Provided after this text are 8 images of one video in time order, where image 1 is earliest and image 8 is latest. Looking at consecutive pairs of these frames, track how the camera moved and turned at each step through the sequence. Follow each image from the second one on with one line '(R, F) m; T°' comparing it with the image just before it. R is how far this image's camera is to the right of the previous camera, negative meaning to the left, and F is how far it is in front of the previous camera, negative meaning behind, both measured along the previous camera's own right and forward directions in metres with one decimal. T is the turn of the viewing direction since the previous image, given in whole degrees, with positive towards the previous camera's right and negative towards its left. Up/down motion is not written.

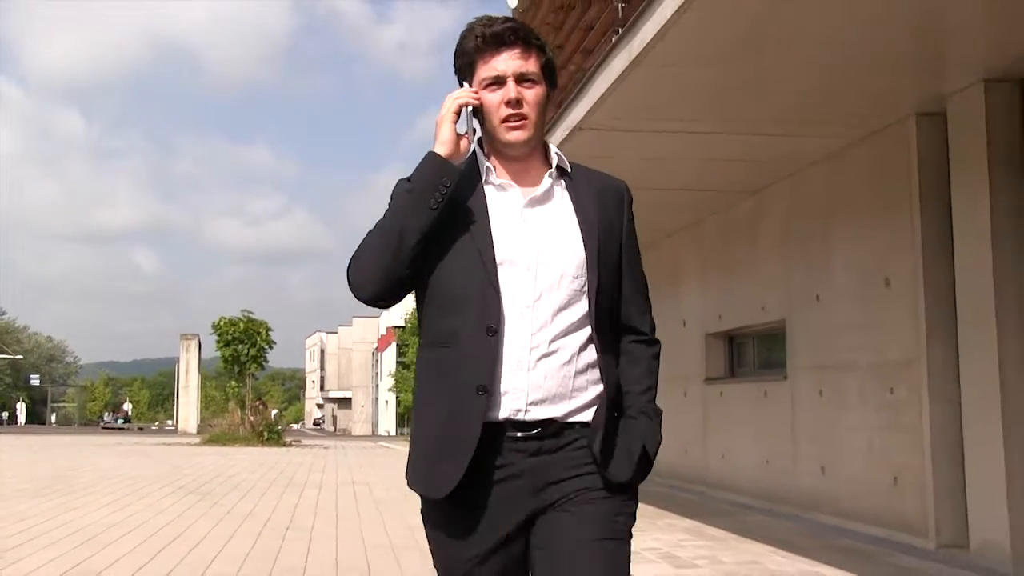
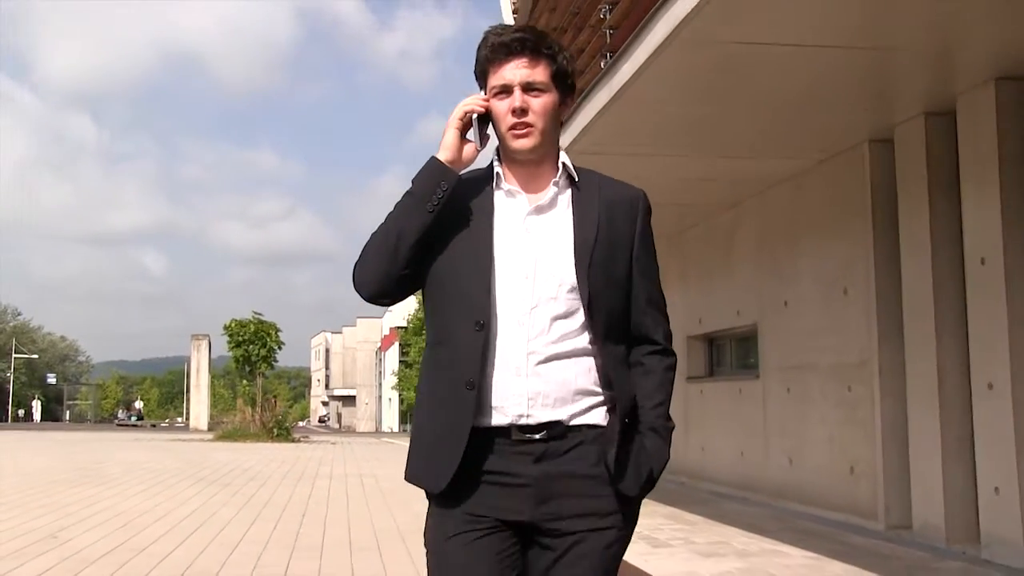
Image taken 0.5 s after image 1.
(+0.3, -0.7) m; -1°
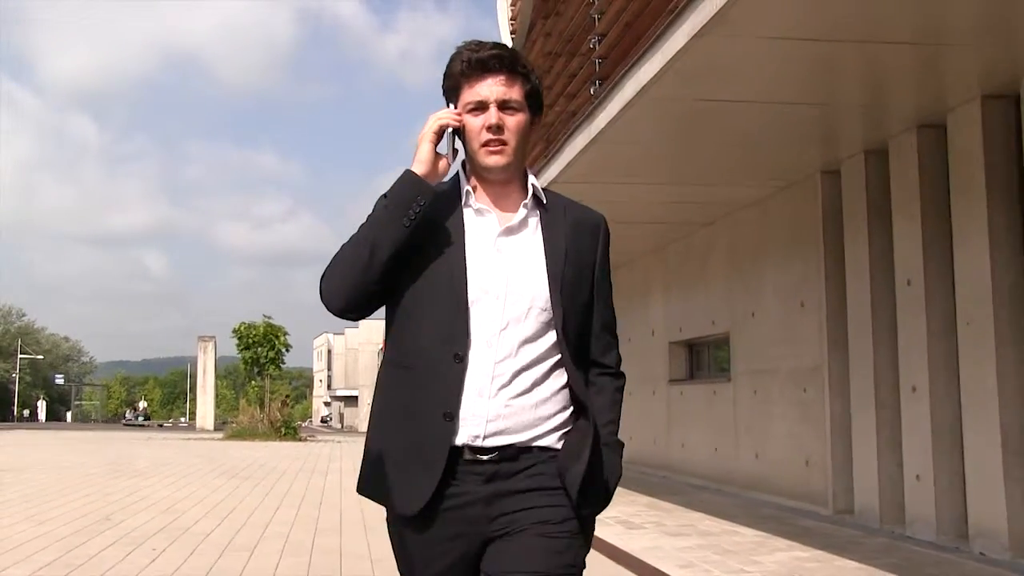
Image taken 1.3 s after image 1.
(+0.1, -1.0) m; 0°
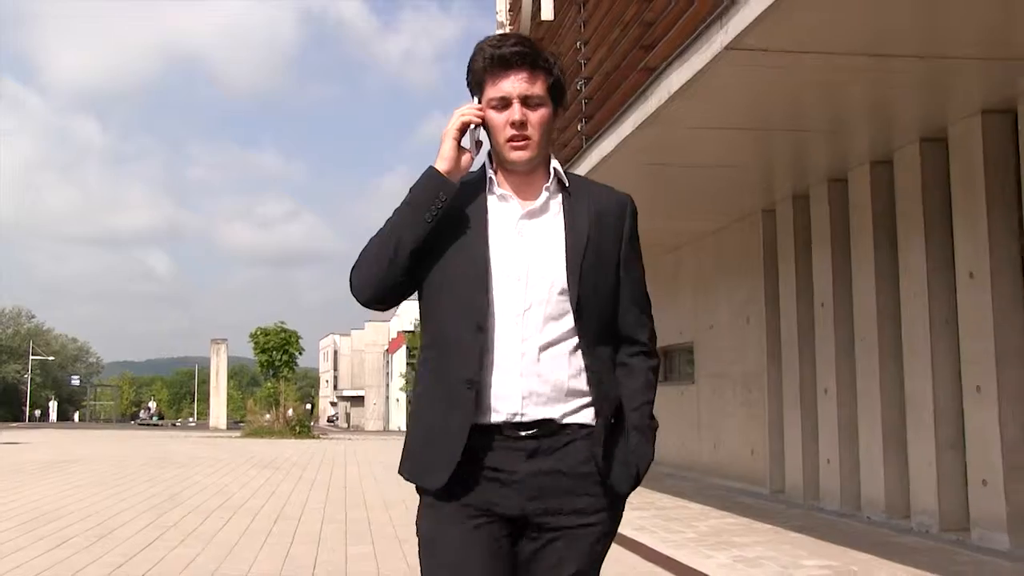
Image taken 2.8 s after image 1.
(+0.2, -1.6) m; 0°
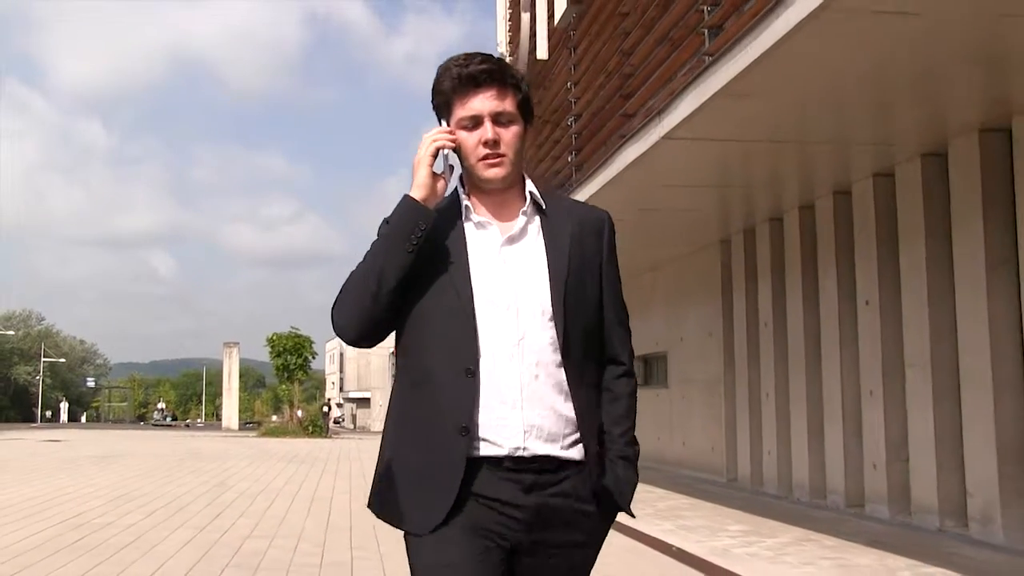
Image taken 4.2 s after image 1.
(+0.2, -1.7) m; 0°
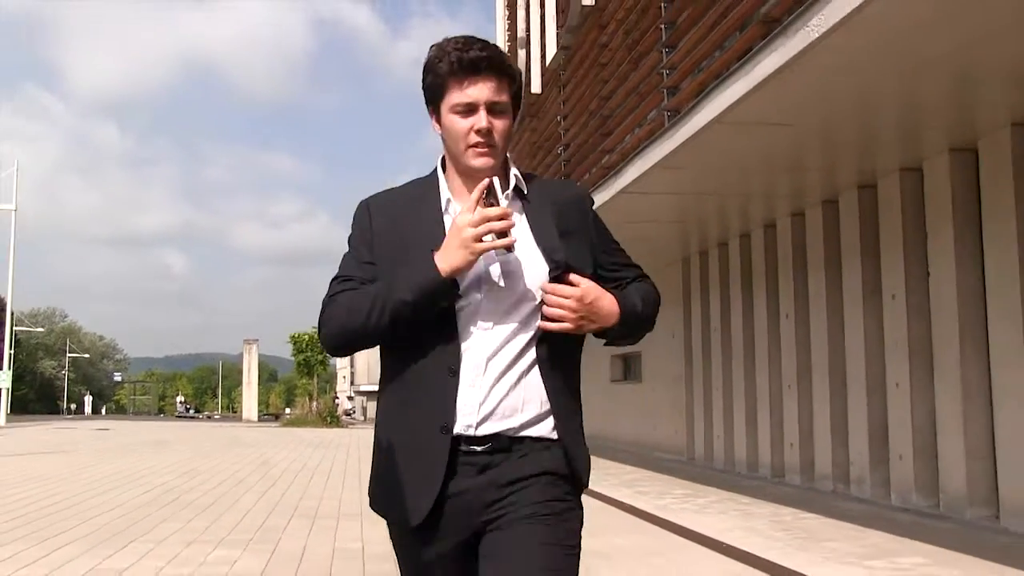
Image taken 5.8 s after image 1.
(+0.4, -2.0) m; -1°
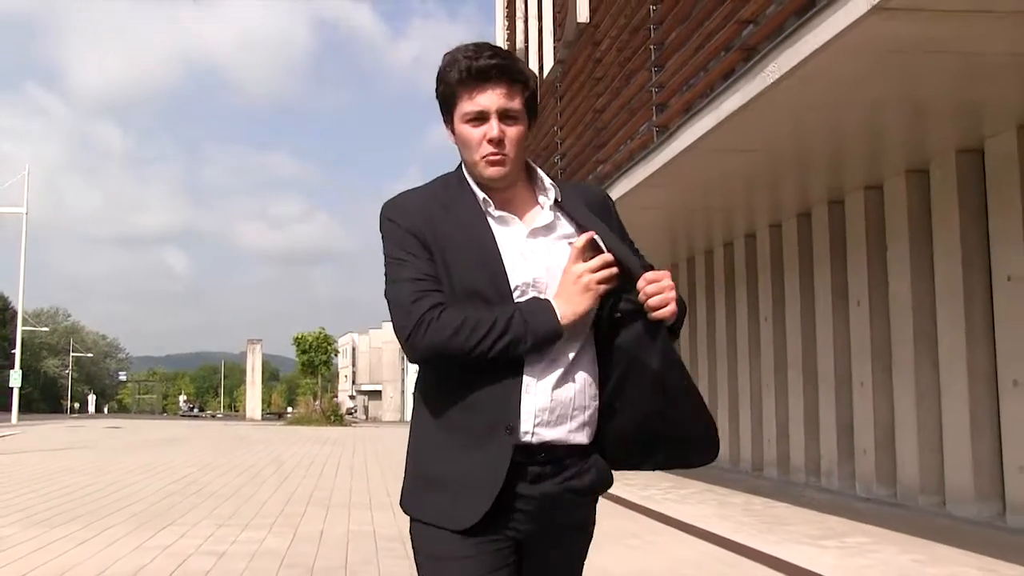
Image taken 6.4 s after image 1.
(+0.1, -0.7) m; 0°
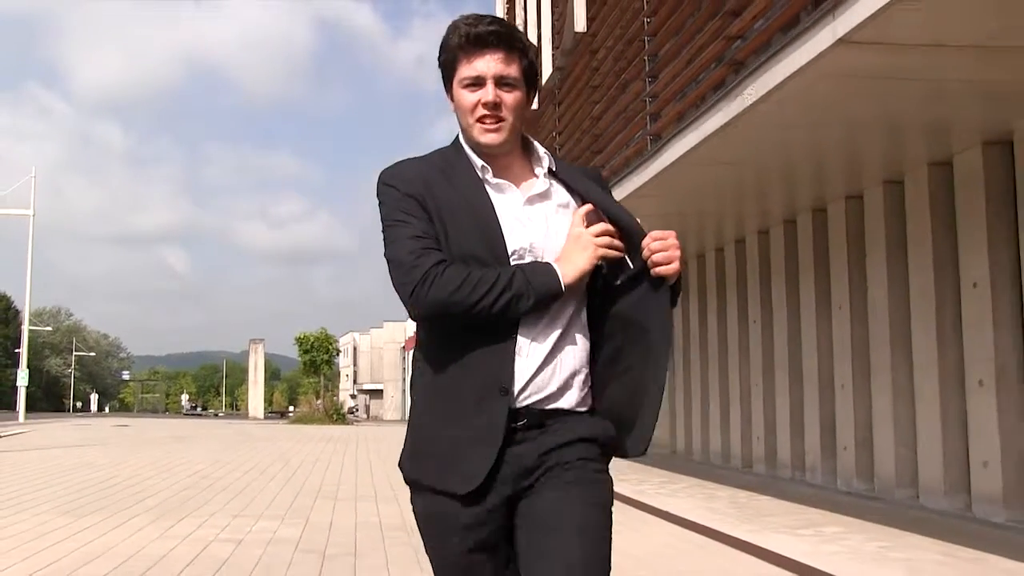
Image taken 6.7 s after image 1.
(+0.1, -0.4) m; 0°
